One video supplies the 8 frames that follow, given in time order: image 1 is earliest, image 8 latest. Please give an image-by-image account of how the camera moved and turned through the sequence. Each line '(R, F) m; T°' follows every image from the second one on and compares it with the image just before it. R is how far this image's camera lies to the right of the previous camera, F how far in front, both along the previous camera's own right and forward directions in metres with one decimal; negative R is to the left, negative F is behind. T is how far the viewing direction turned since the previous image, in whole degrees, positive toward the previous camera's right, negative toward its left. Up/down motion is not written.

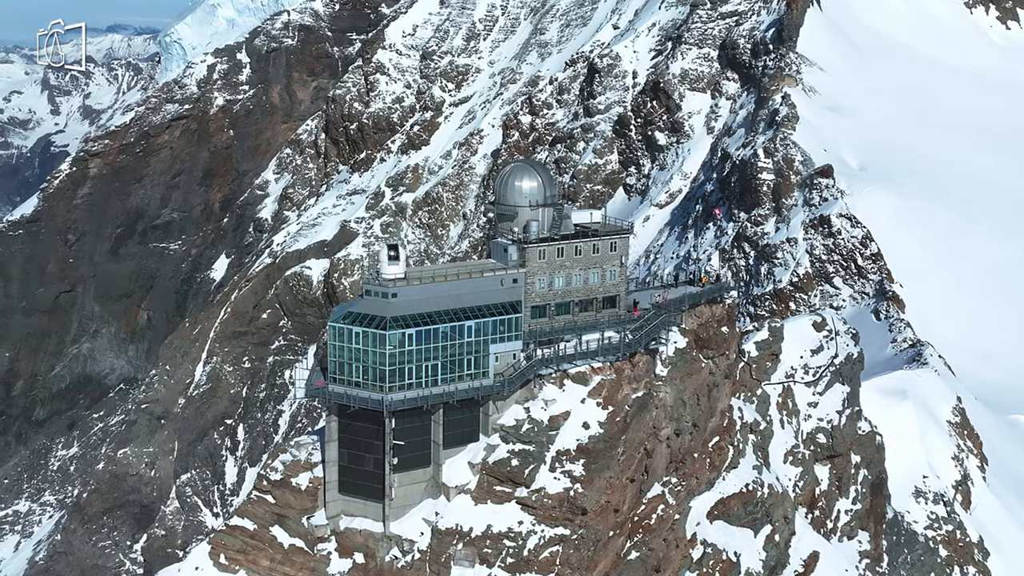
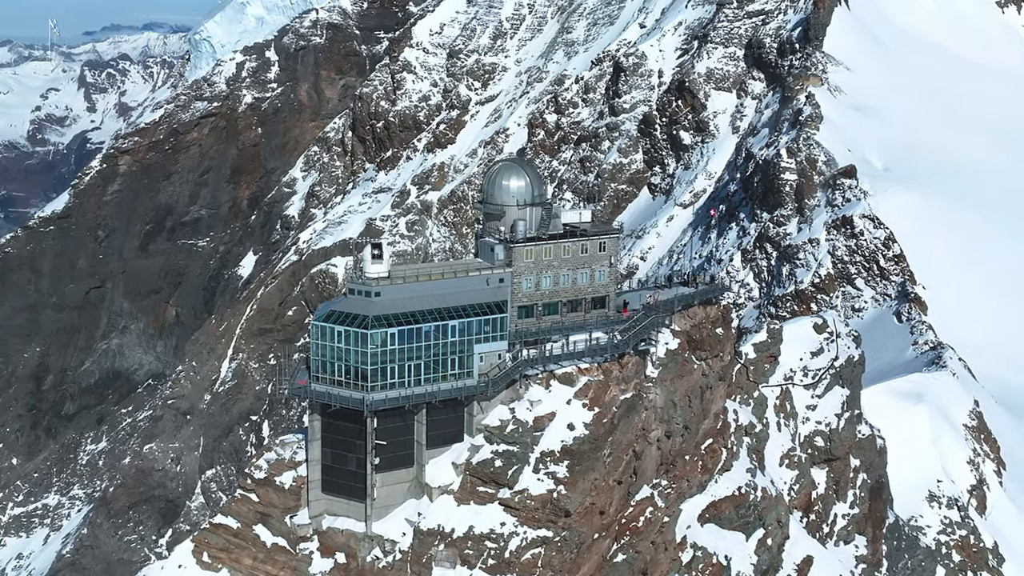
(+1.7, +0.3) m; -1°
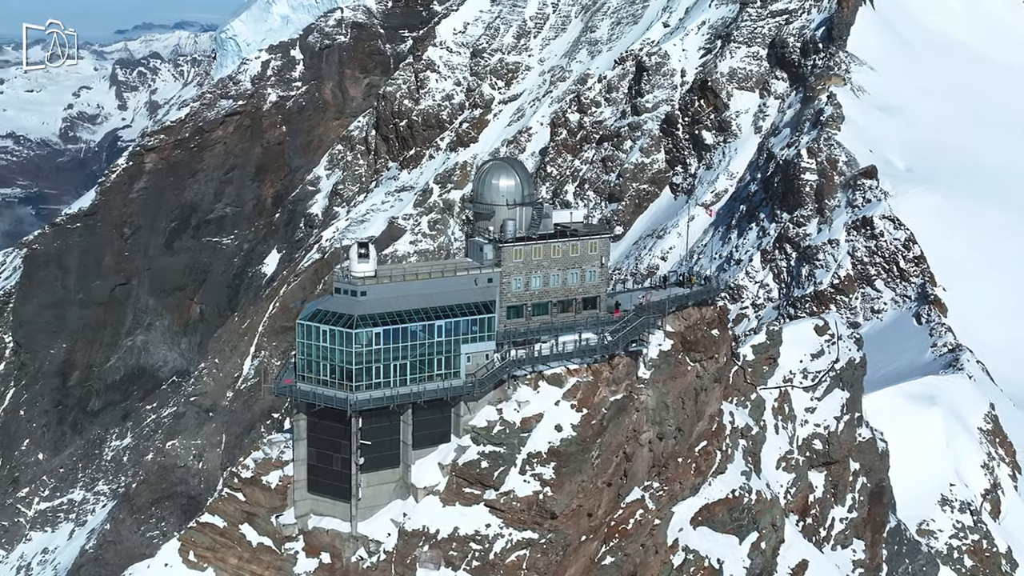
(+1.4, +0.3) m; -1°
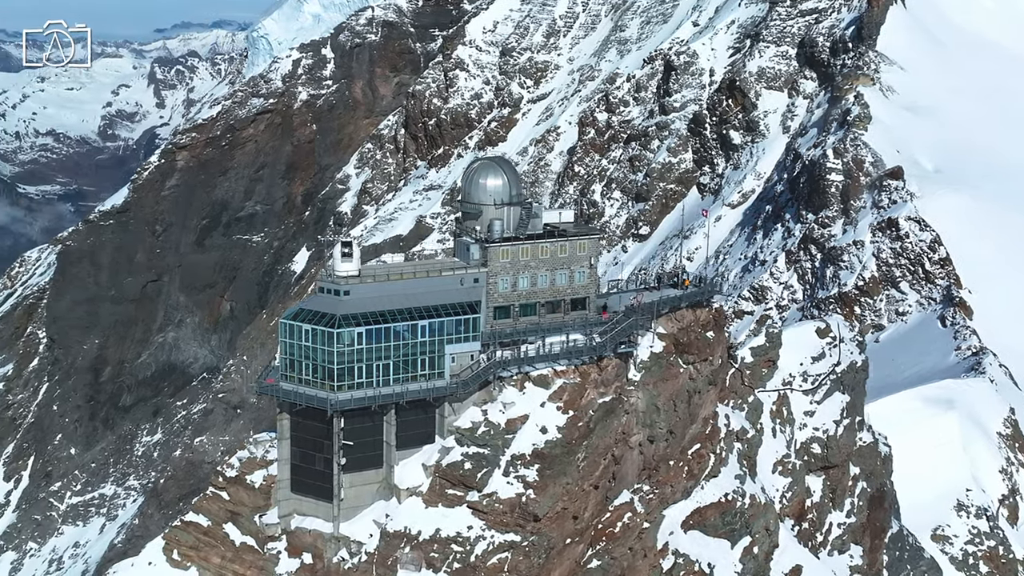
(+1.7, +0.4) m; -1°
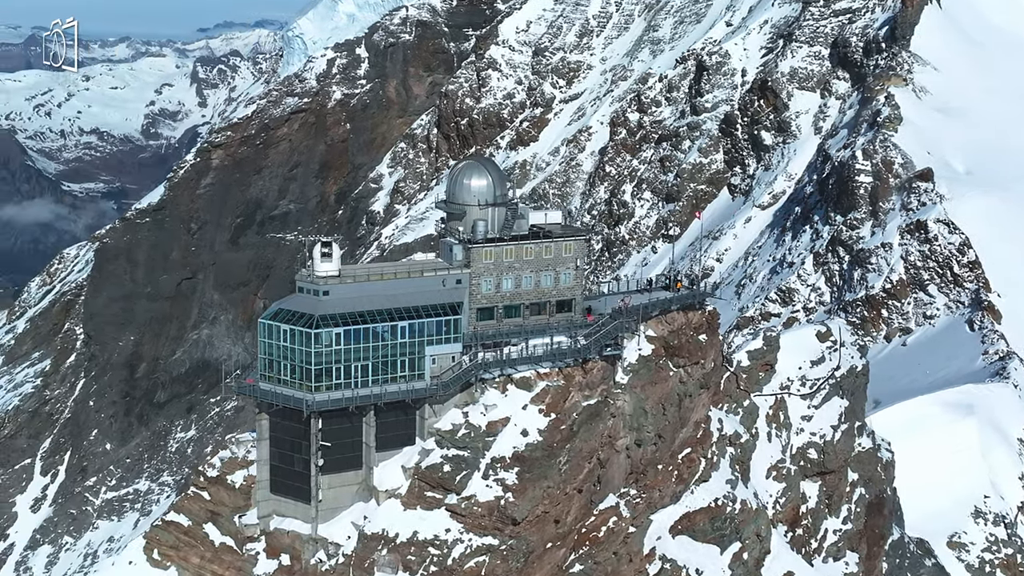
(+2.0, +0.4) m; -2°
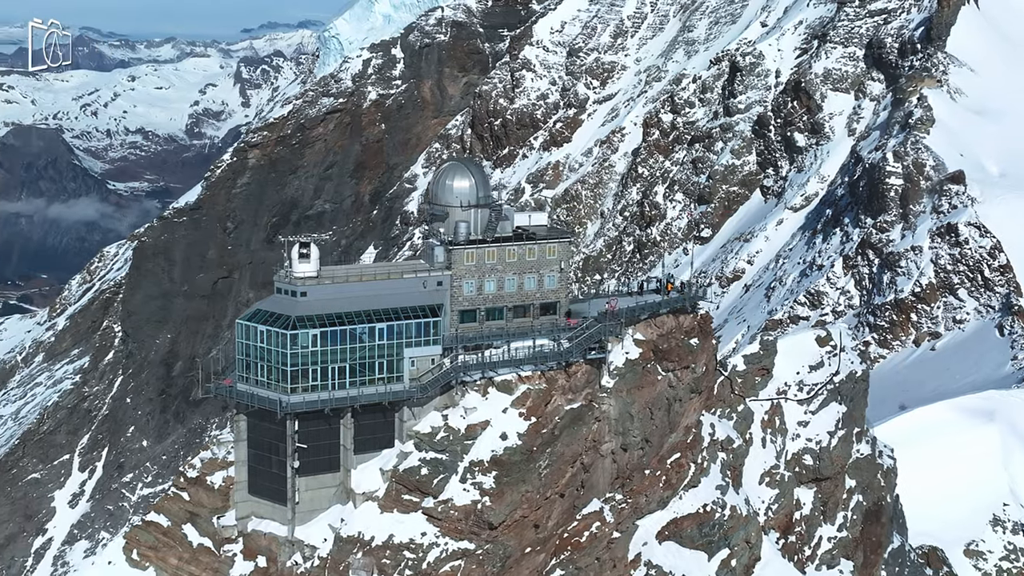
(+2.1, +0.5) m; -2°
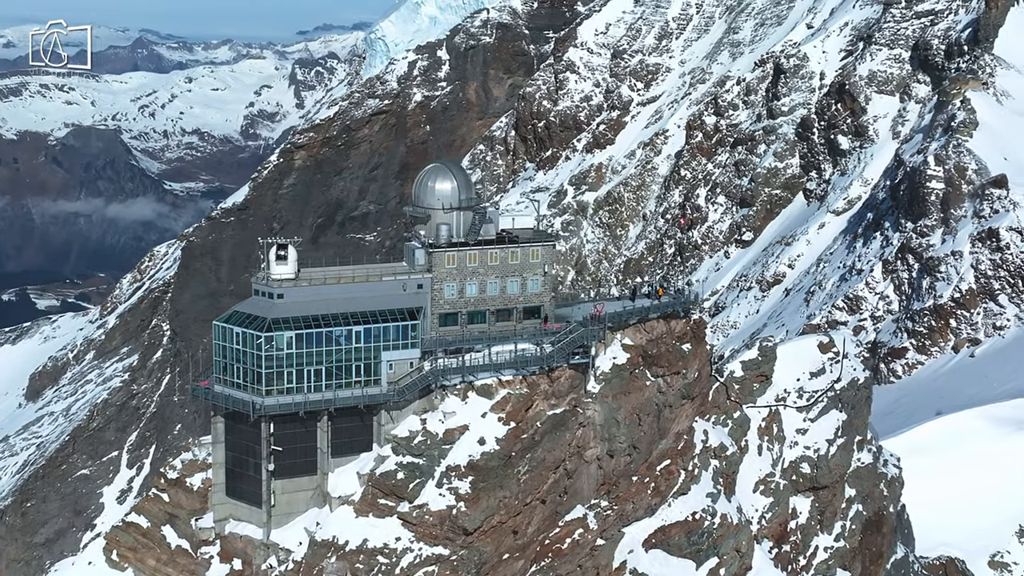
(+2.5, +0.5) m; -2°
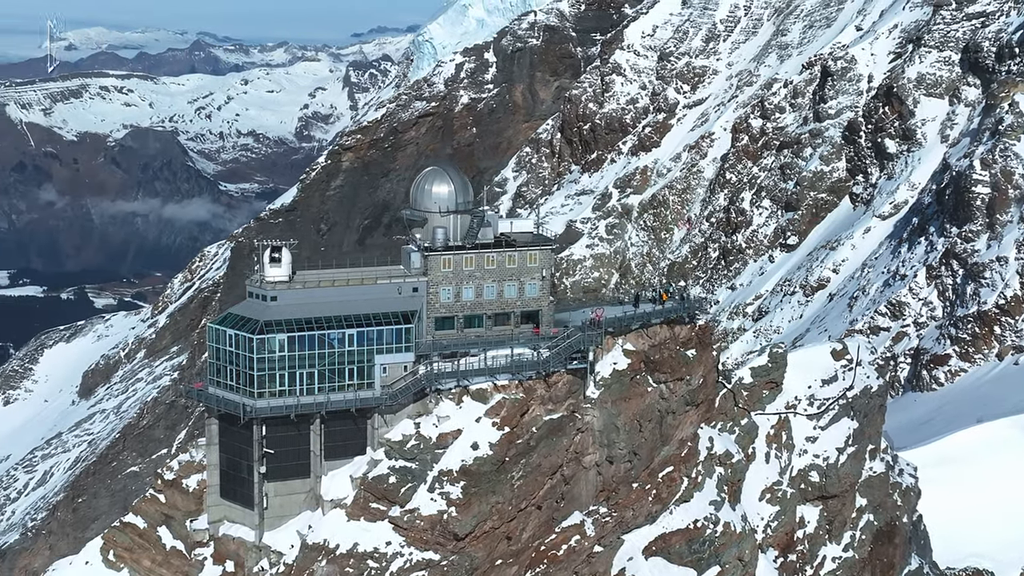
(+2.0, +0.4) m; -2°
